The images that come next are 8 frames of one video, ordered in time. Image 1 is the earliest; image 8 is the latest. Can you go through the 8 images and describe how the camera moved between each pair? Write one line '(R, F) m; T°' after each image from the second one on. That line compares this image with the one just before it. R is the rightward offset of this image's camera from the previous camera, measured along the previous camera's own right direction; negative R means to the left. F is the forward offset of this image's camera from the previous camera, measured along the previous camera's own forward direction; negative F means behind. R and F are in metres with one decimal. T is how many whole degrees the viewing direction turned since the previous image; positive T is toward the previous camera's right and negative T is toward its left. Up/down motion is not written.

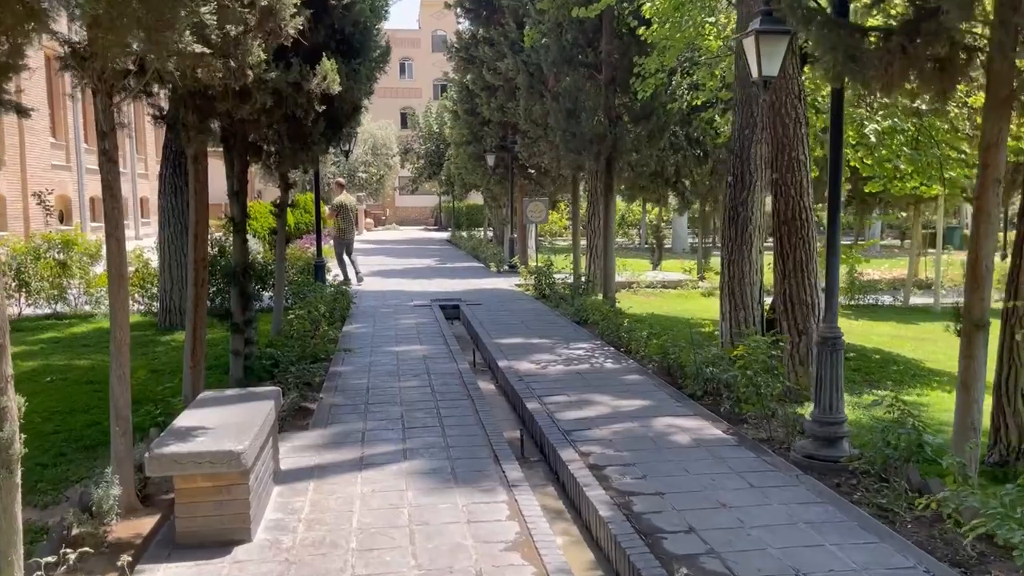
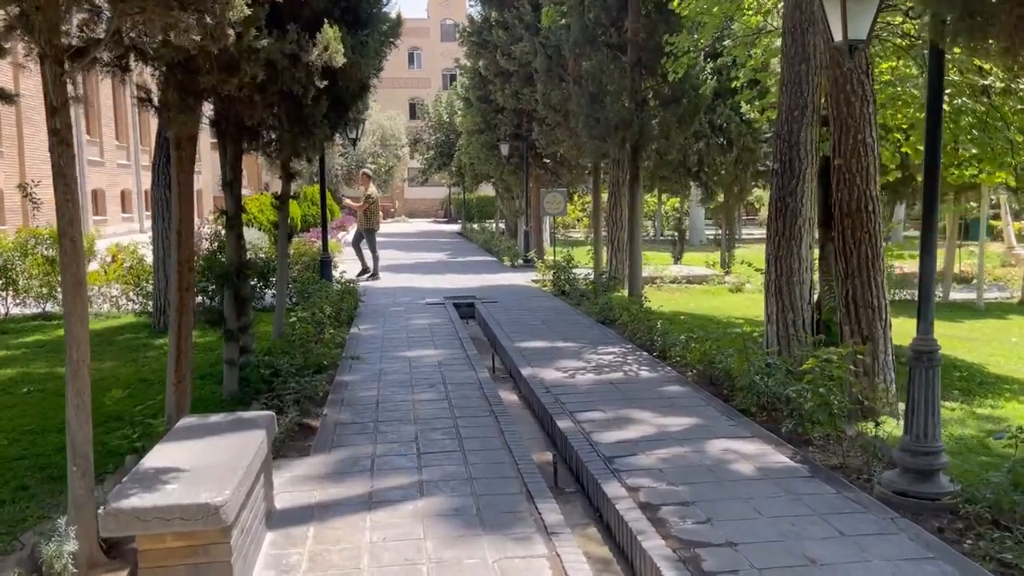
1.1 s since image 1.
(-0.1, +0.8) m; -1°
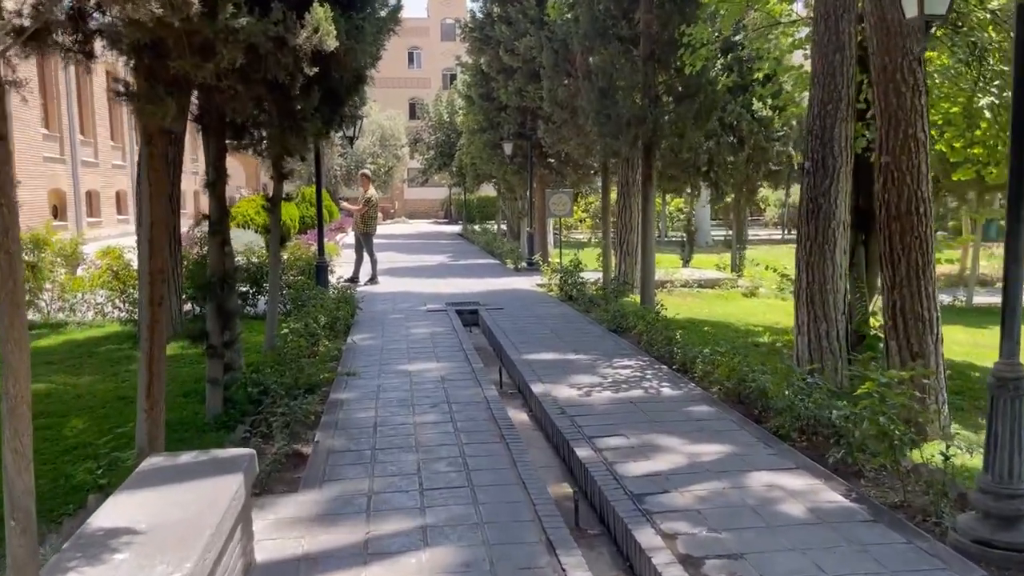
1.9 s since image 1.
(-0.1, +0.6) m; 0°
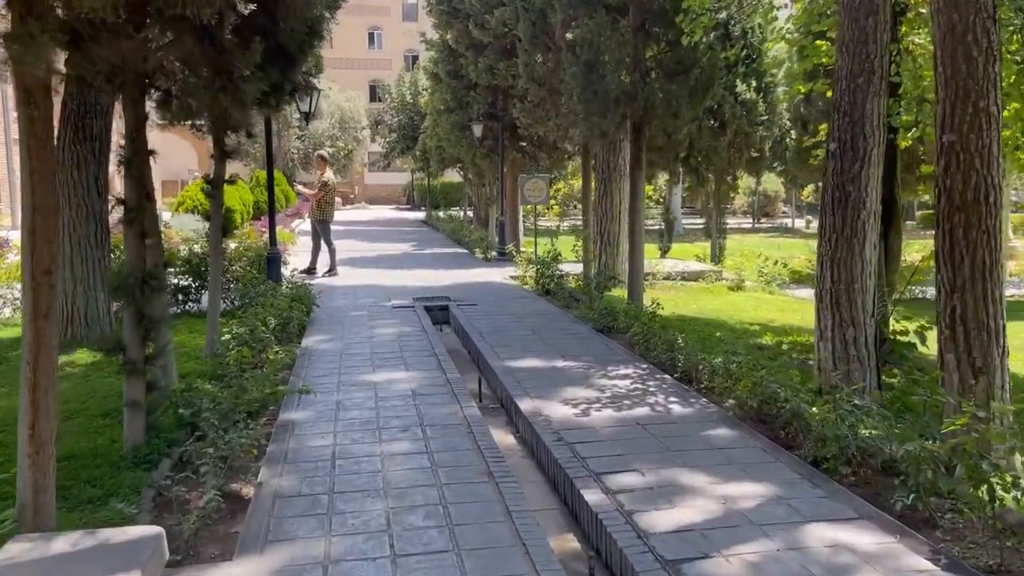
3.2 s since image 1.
(-0.2, +1.1) m; +3°
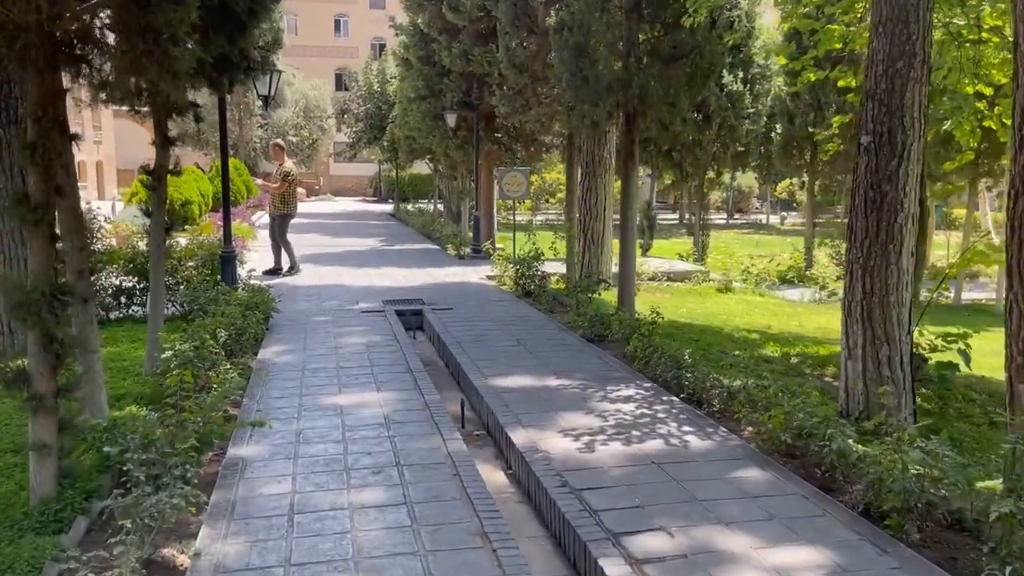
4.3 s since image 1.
(-0.2, +0.9) m; +2°
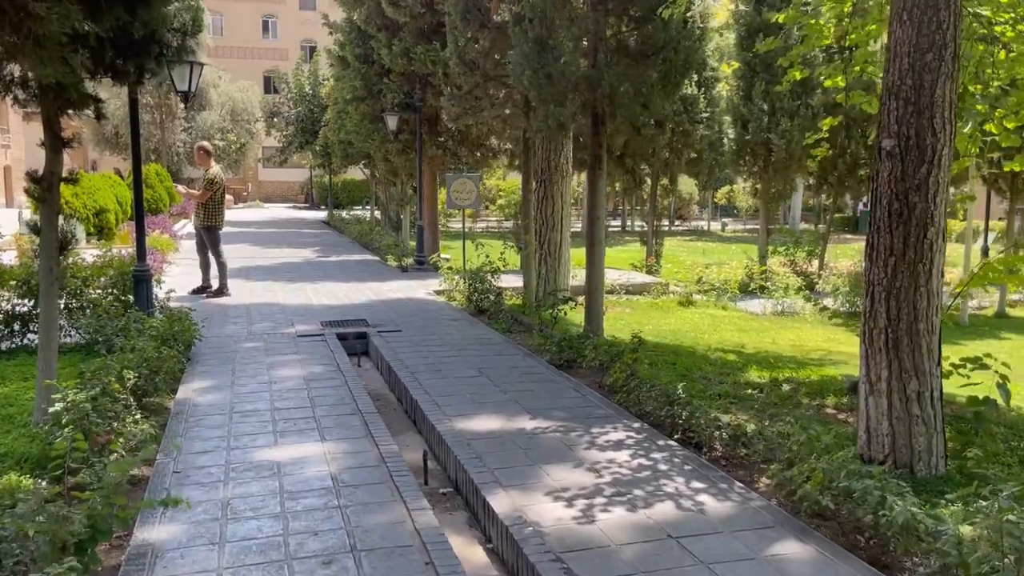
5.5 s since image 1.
(-0.2, +0.9) m; +4°
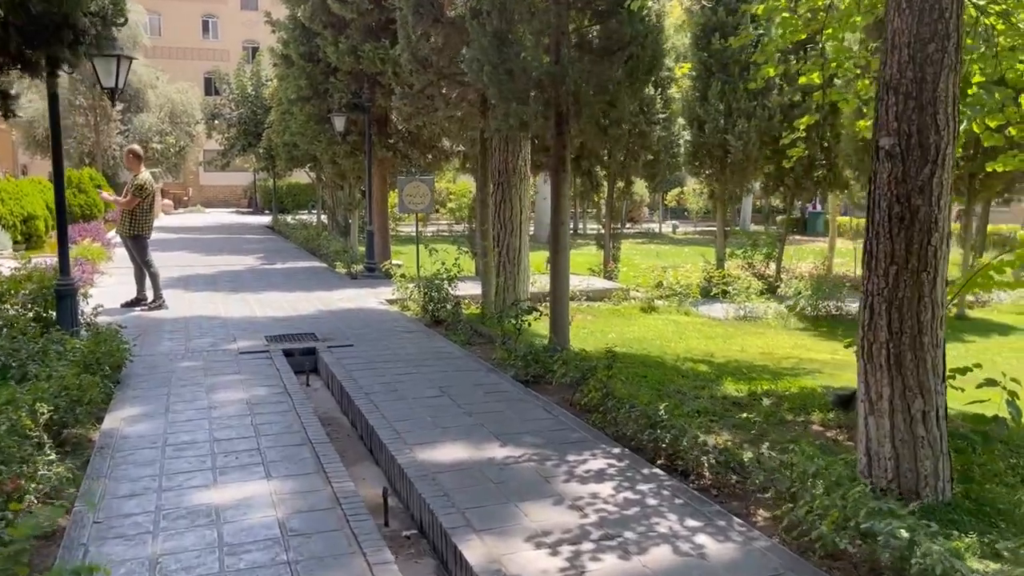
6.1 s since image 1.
(-0.1, +0.5) m; +3°
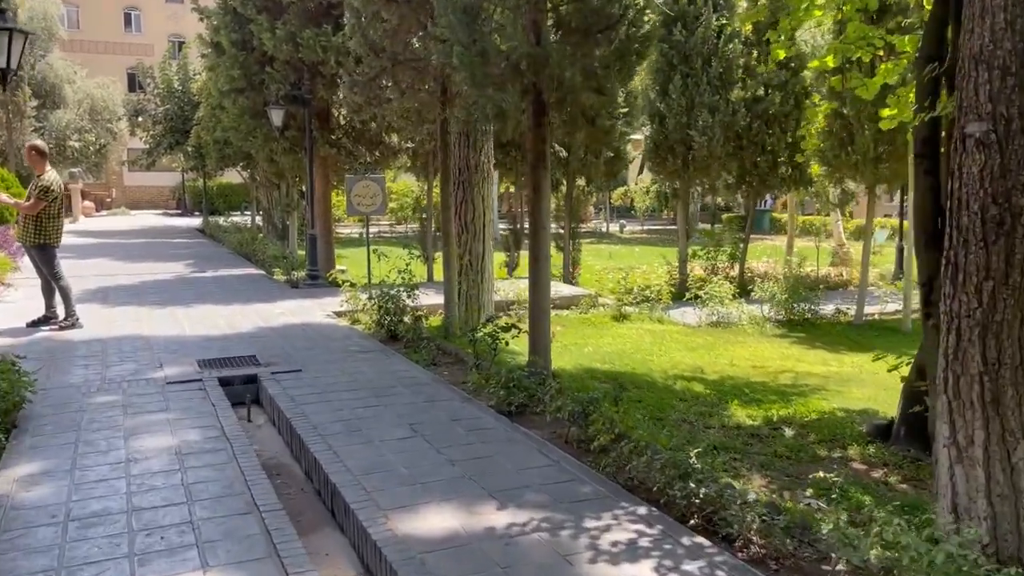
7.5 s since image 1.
(-0.3, +1.0) m; +4°
